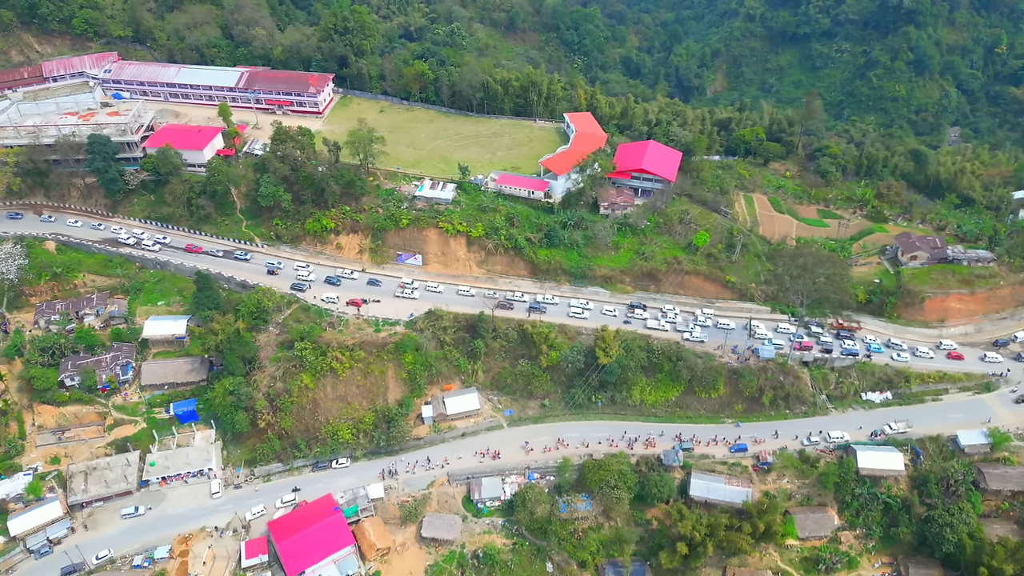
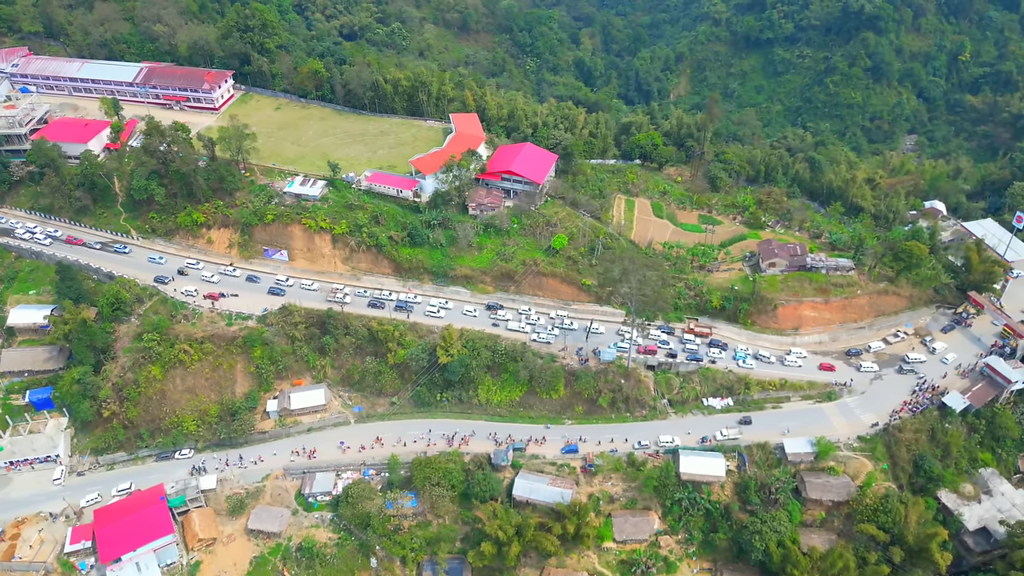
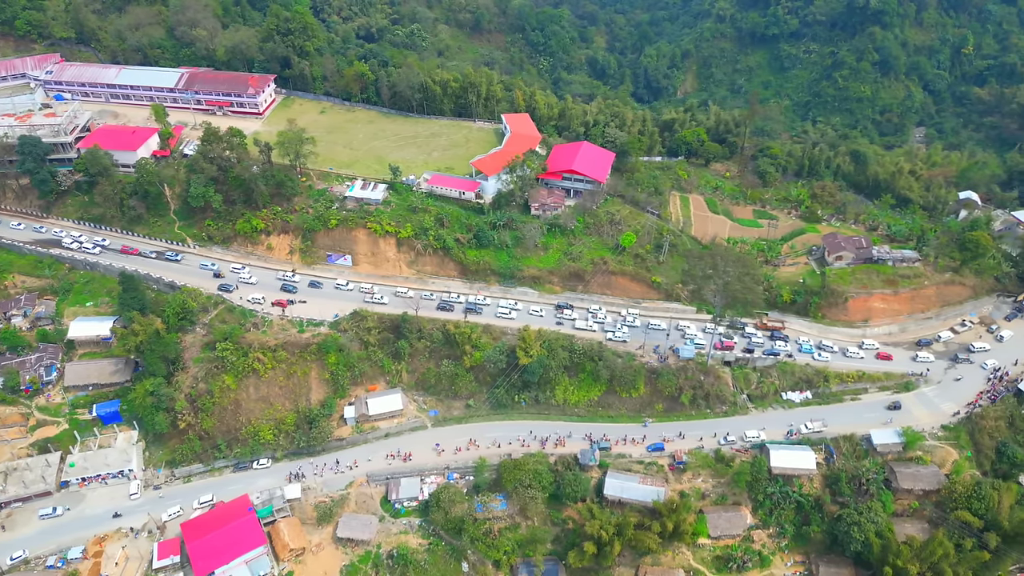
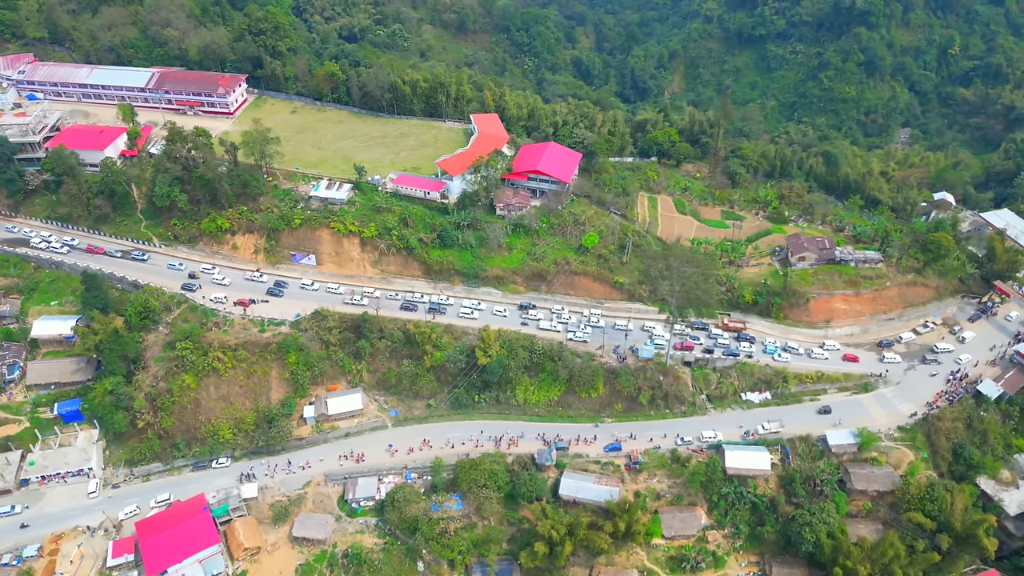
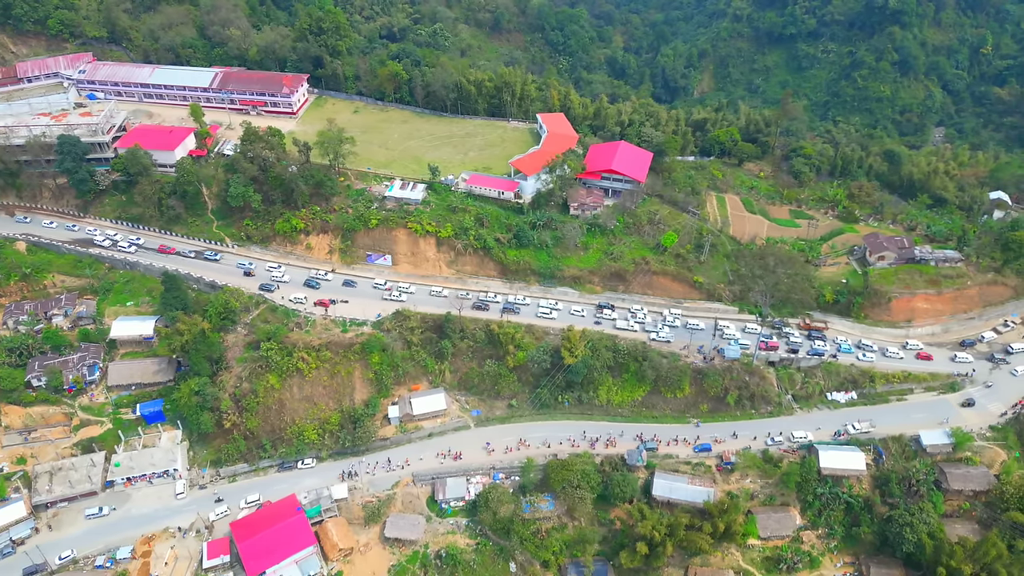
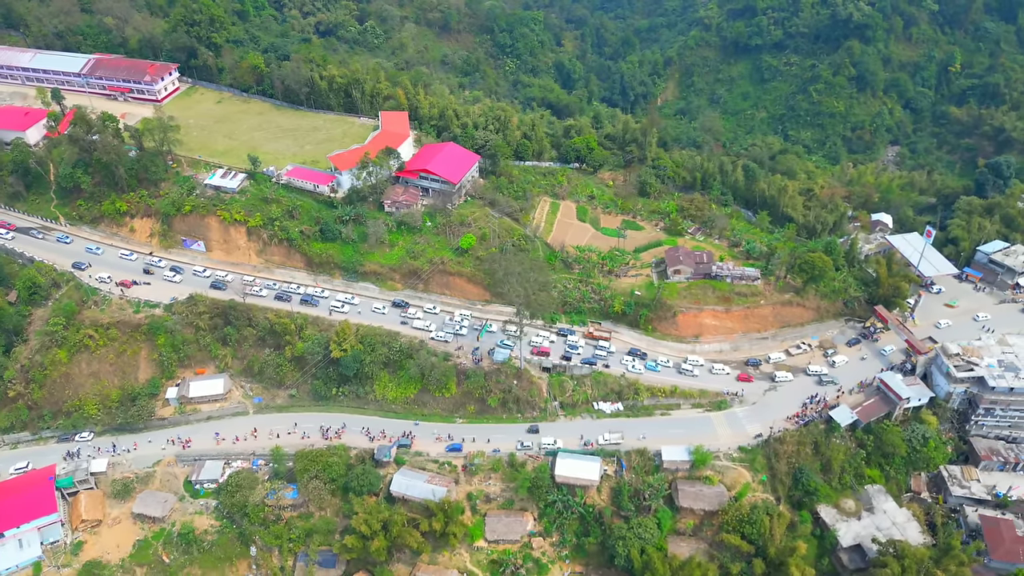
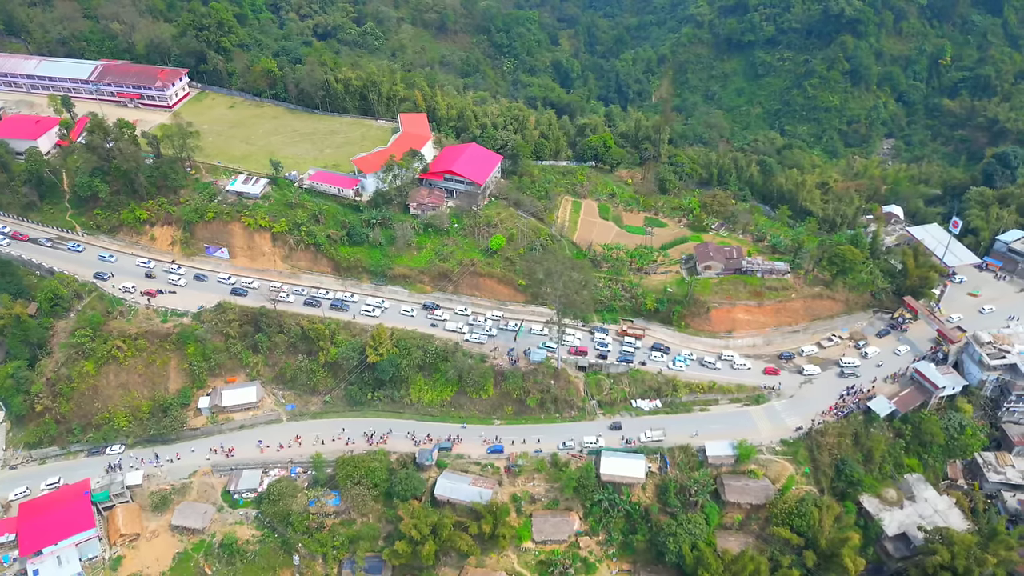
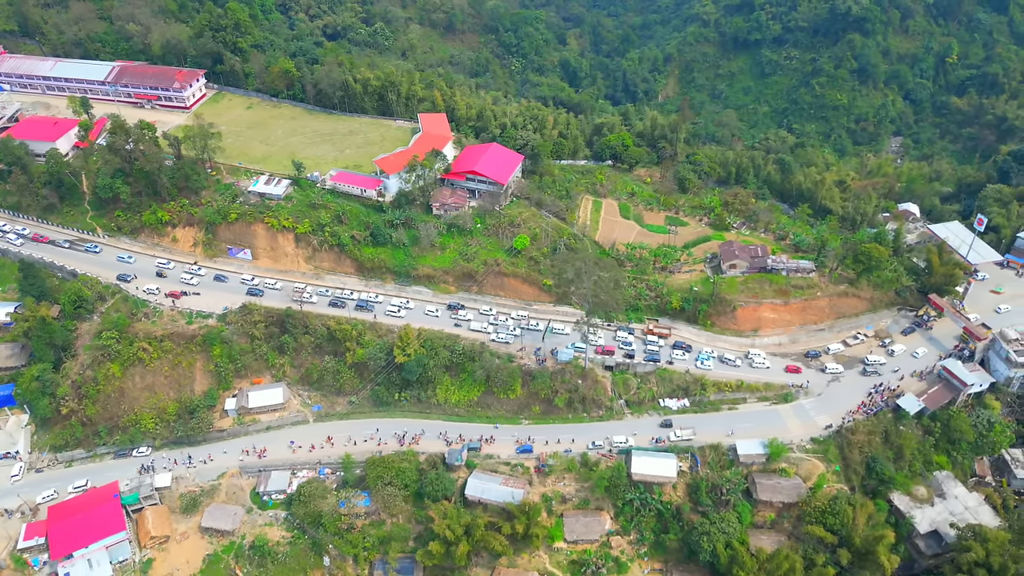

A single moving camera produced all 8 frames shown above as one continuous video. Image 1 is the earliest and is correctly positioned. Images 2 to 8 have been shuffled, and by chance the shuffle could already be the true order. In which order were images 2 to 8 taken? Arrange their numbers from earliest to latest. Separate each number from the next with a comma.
5, 3, 4, 2, 8, 7, 6
